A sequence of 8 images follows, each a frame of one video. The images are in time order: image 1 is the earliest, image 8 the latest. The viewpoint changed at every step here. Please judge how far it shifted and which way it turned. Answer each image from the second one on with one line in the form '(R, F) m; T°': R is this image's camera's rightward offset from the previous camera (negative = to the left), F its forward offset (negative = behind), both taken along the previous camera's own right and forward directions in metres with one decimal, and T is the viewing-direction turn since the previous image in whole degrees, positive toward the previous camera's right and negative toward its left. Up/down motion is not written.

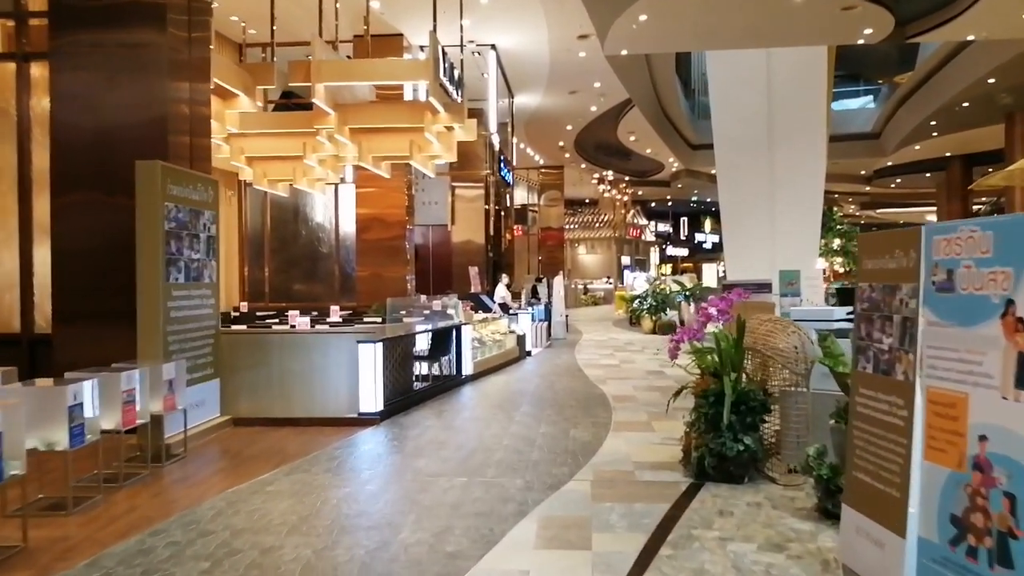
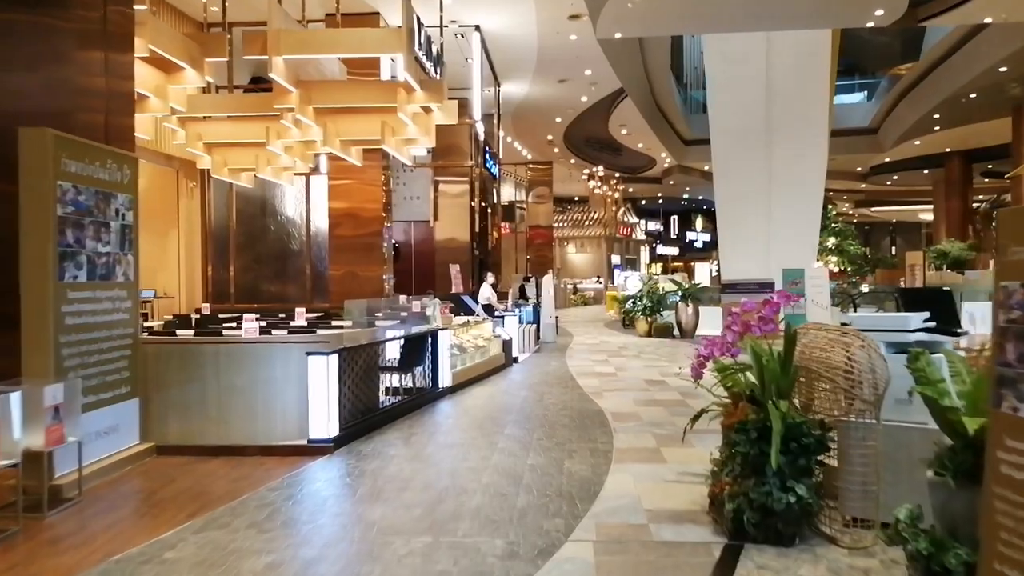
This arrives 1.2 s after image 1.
(0.0, +0.9) m; +1°
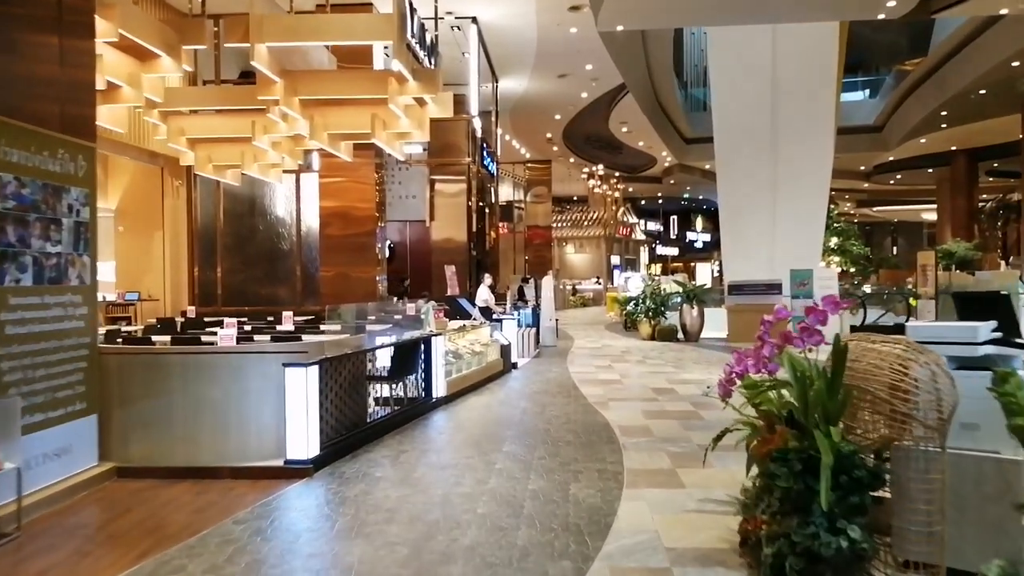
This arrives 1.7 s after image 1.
(0.0, +0.5) m; 0°
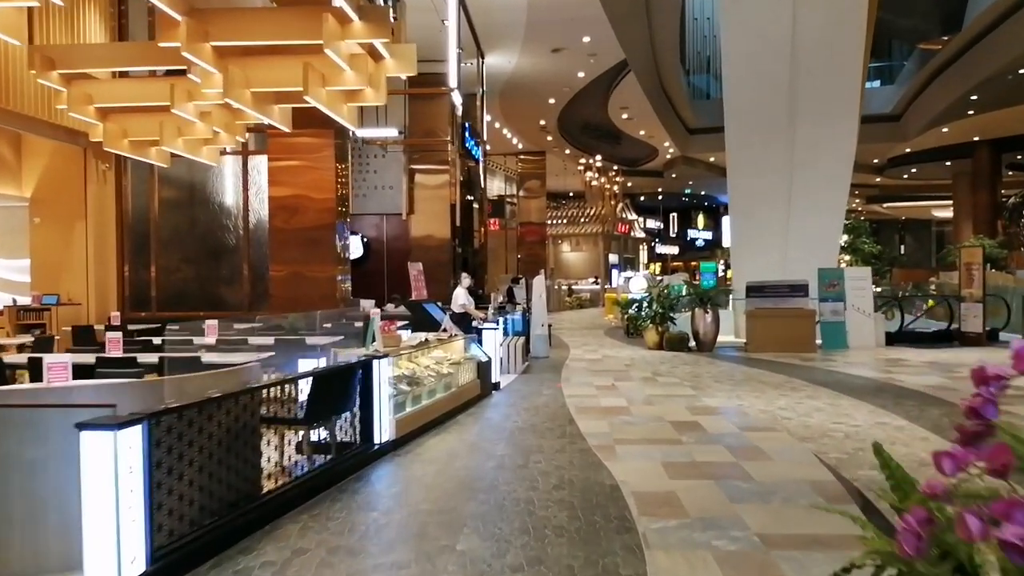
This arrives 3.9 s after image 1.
(+0.1, +1.7) m; 0°
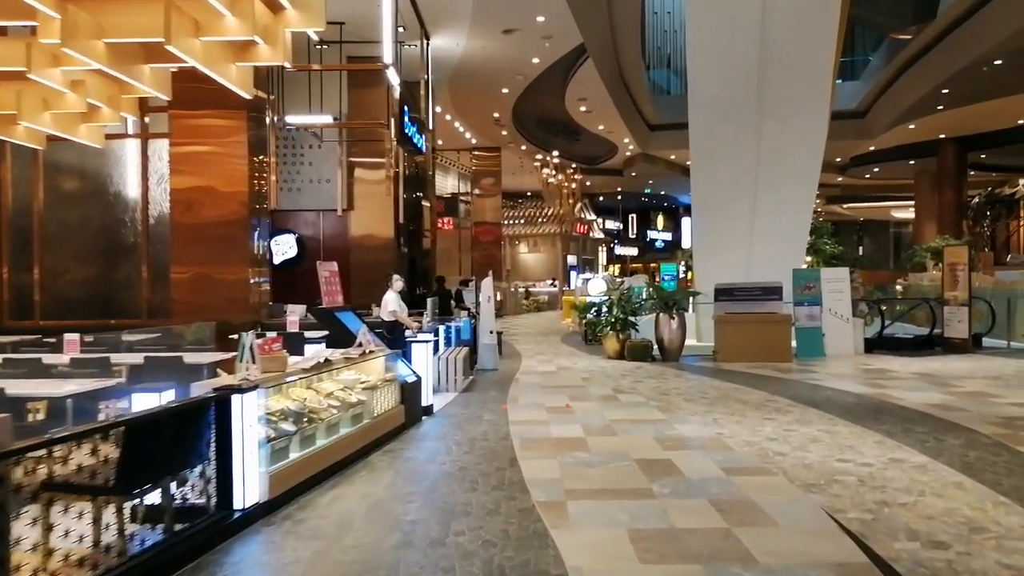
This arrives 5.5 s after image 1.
(+0.2, +1.2) m; +3°
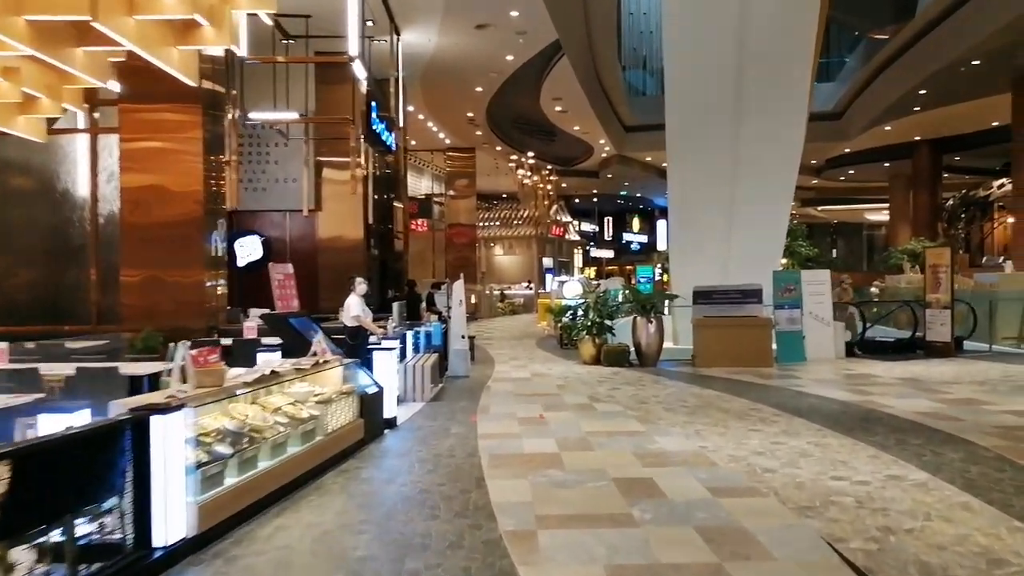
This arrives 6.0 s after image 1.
(0.0, +0.4) m; +2°
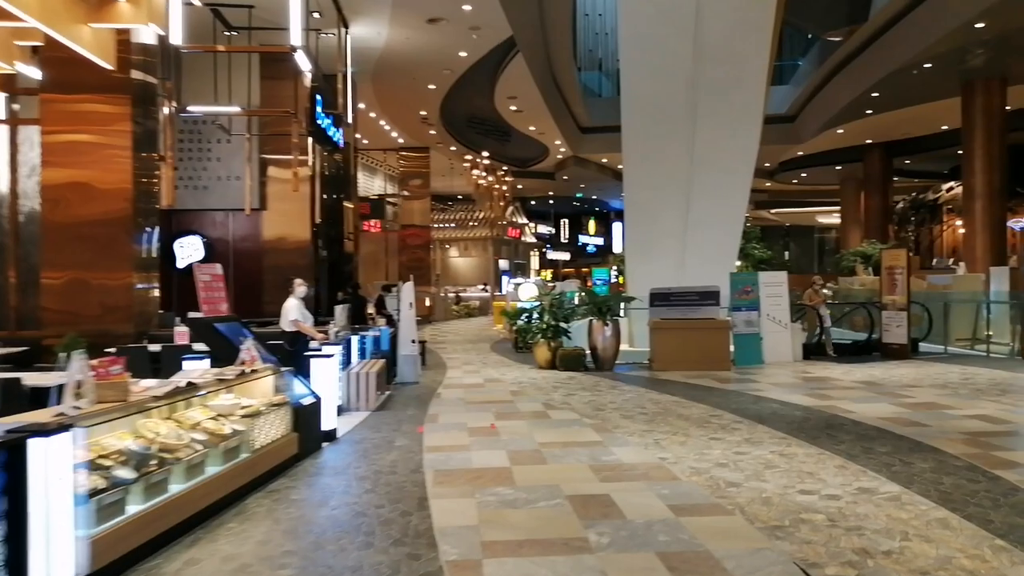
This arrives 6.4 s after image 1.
(+0.1, +0.3) m; +3°
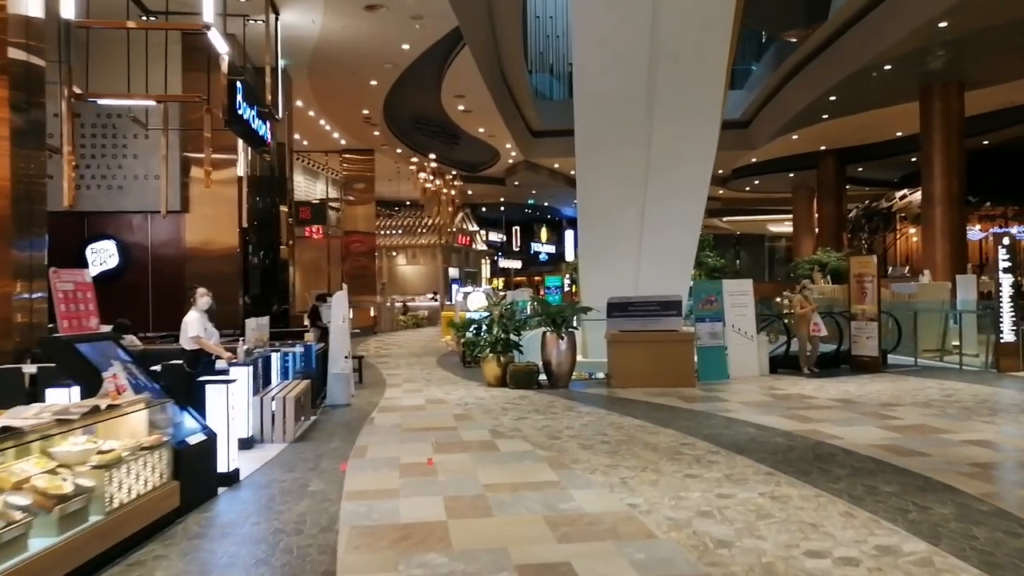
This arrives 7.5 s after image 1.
(+0.1, +0.8) m; +3°
